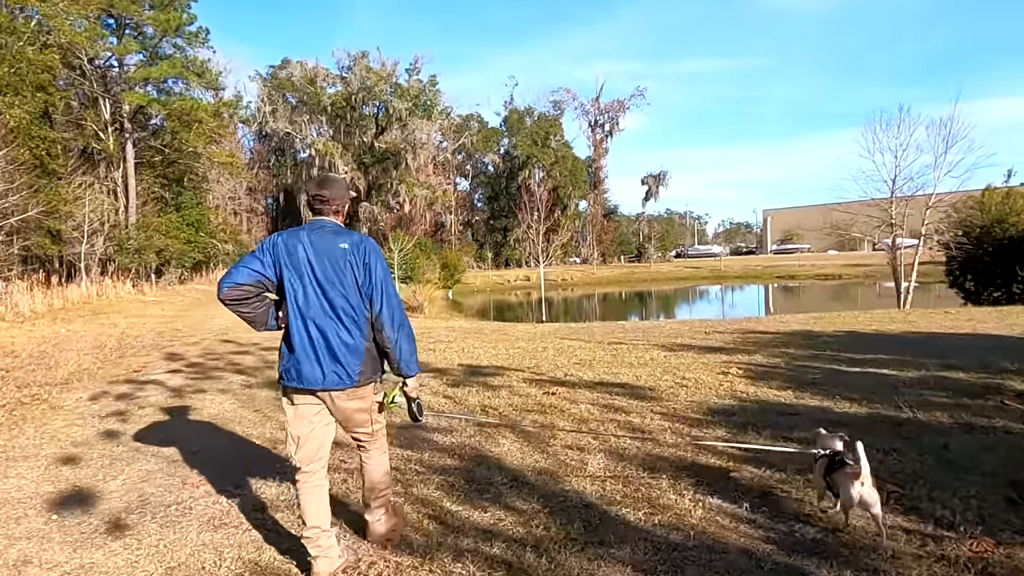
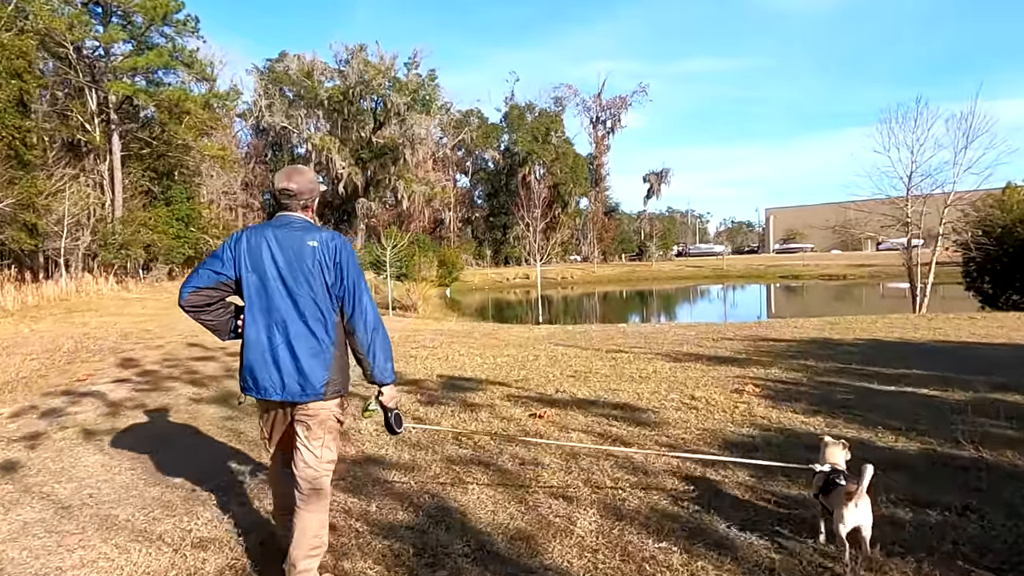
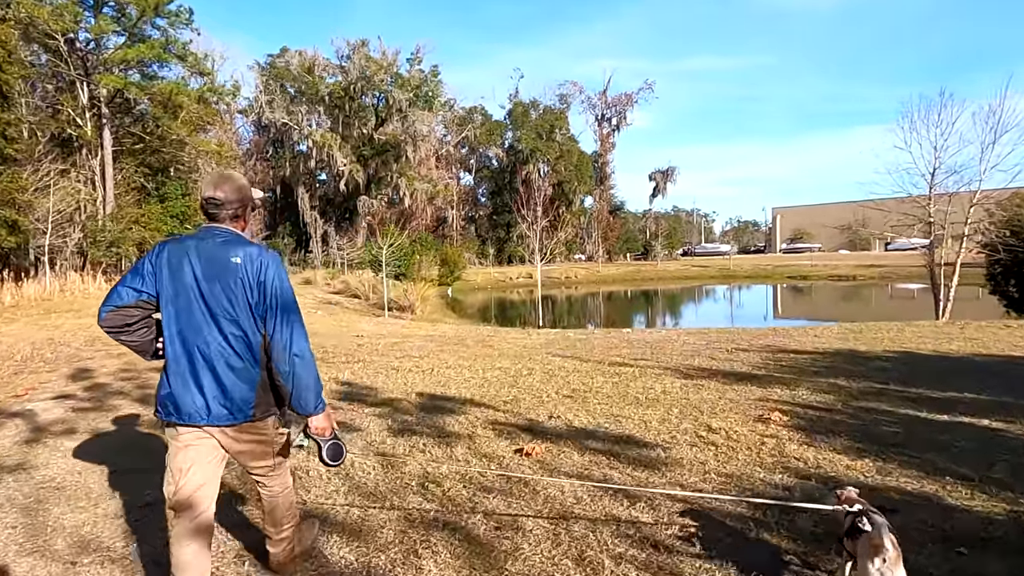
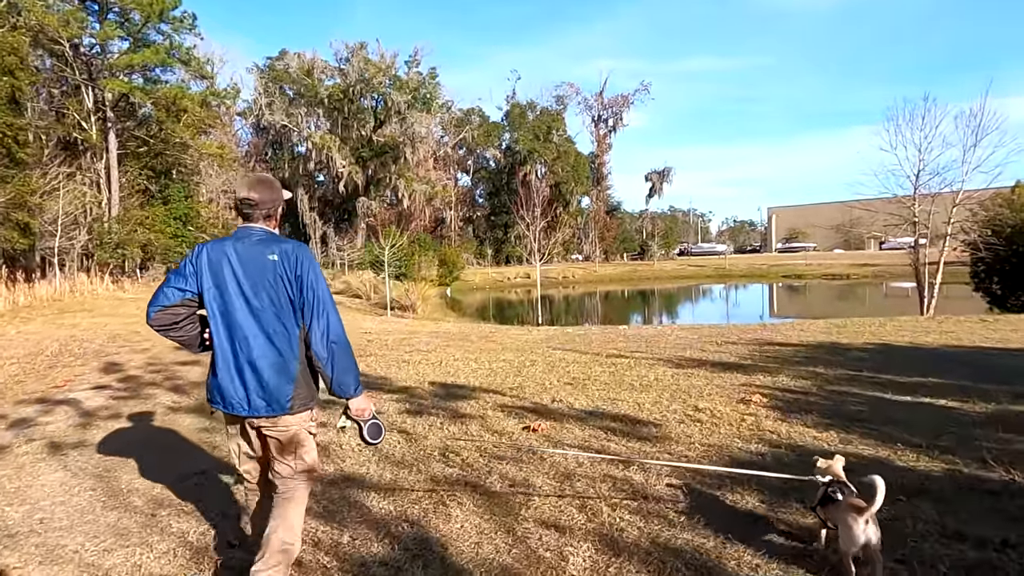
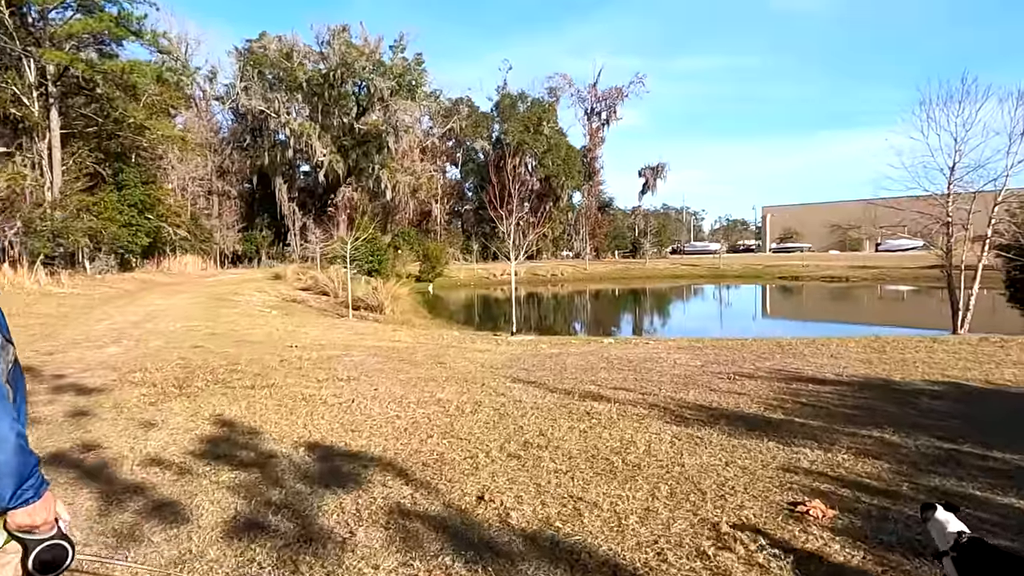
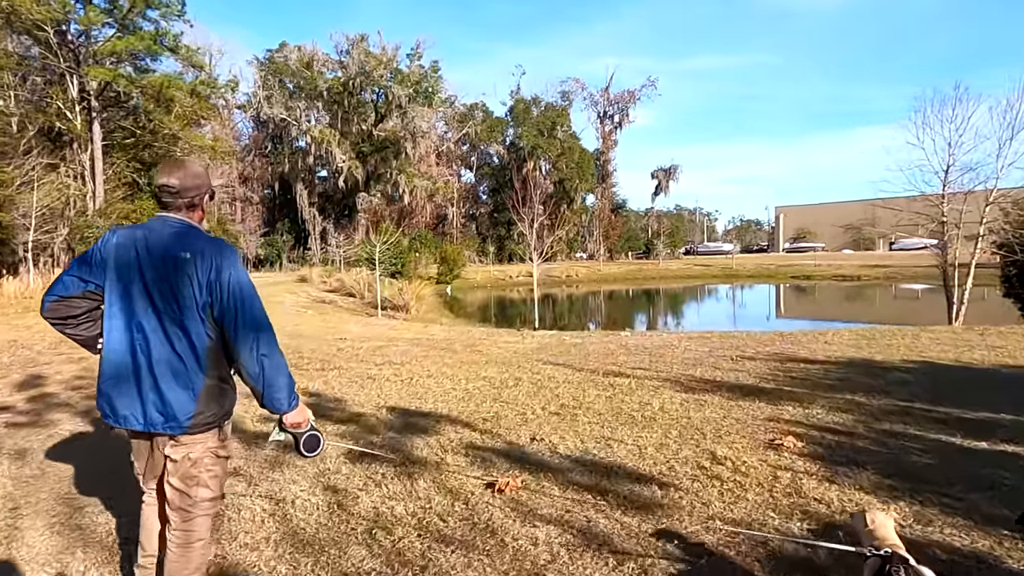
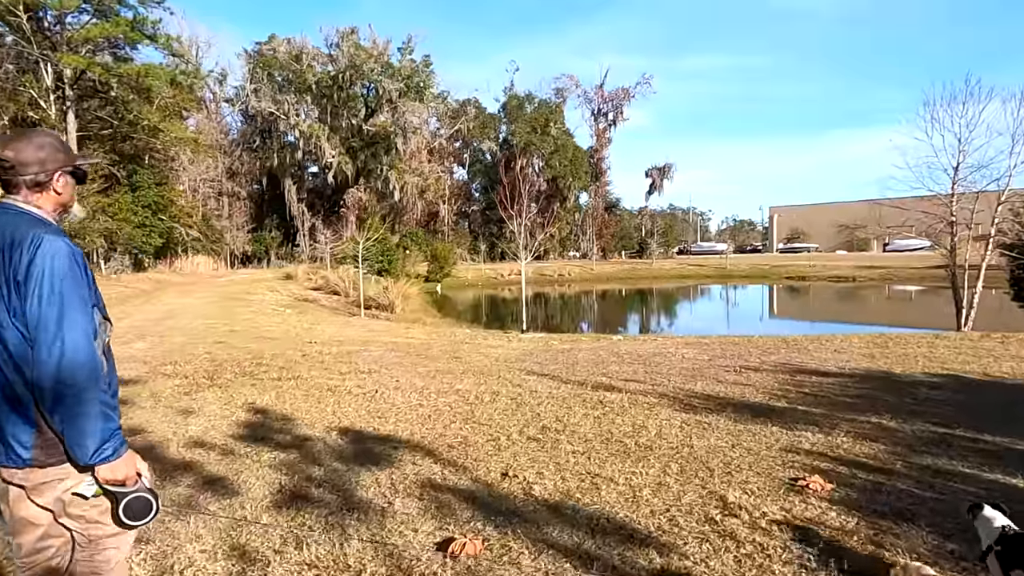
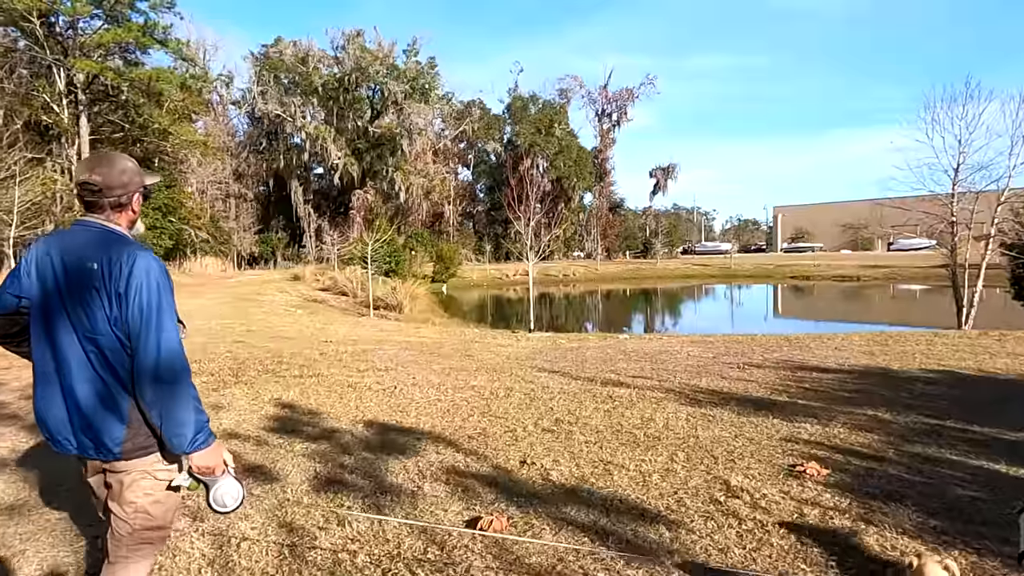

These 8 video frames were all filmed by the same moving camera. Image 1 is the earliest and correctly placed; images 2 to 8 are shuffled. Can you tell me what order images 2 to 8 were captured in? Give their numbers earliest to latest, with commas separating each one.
2, 4, 3, 6, 8, 7, 5
